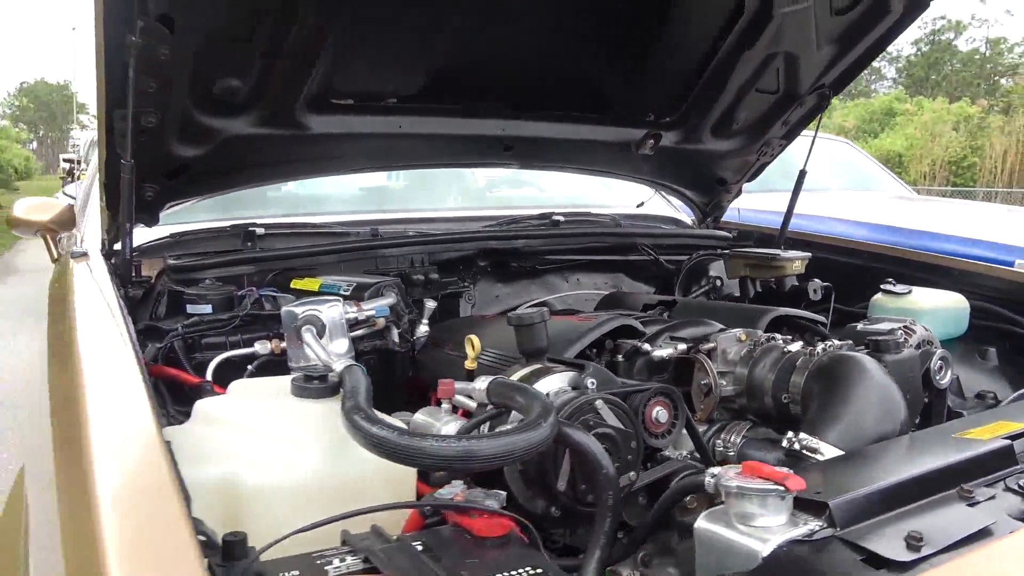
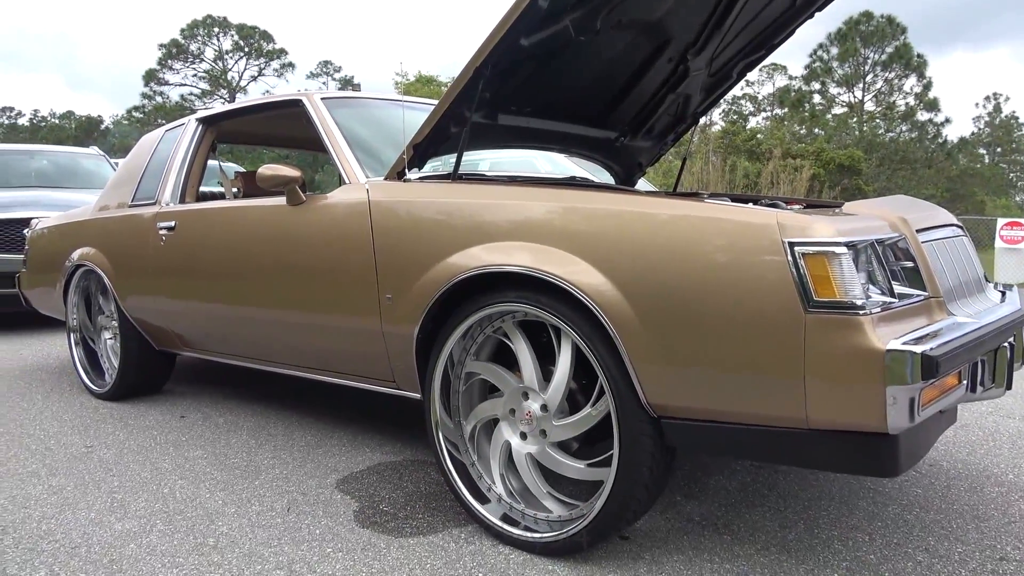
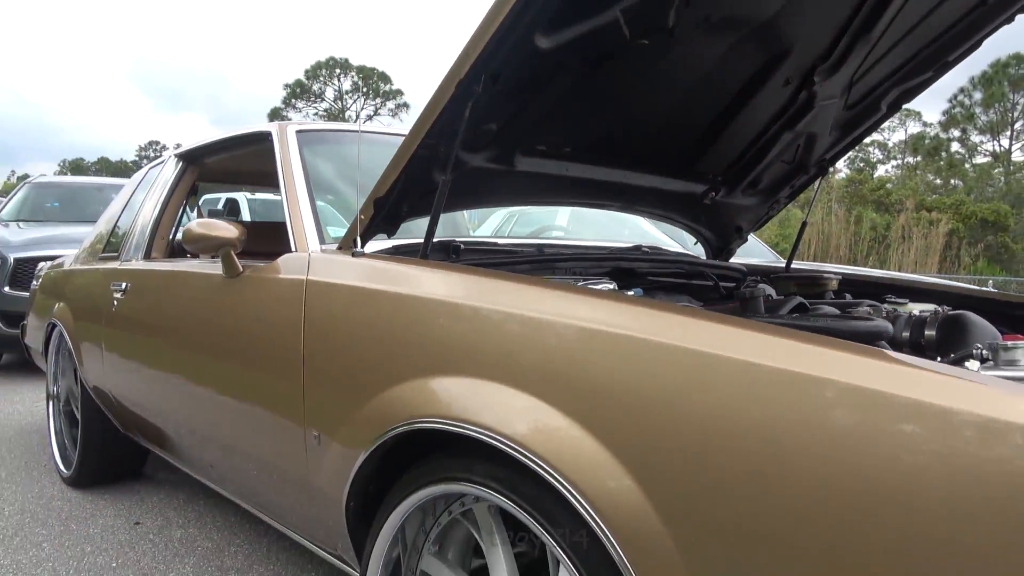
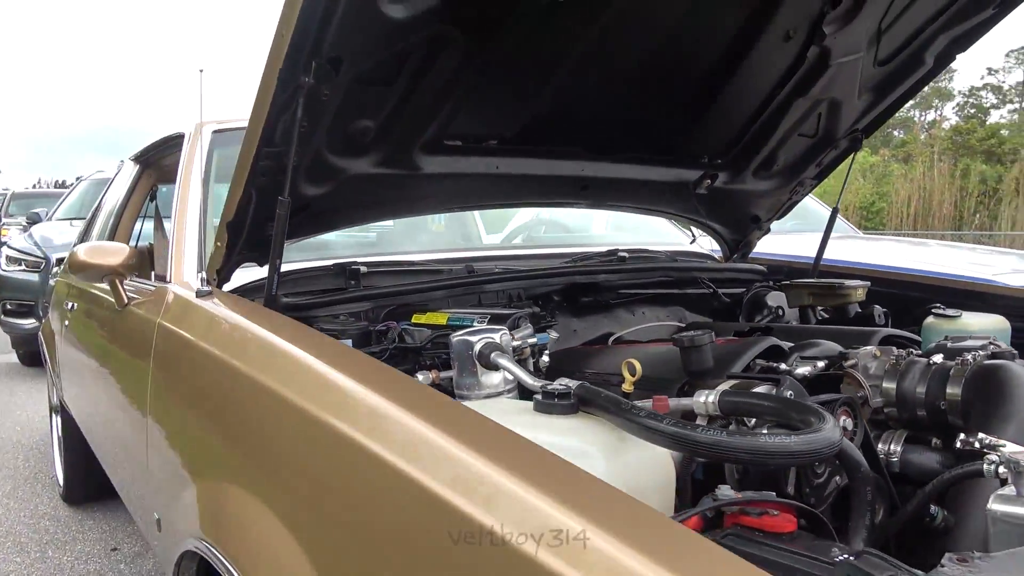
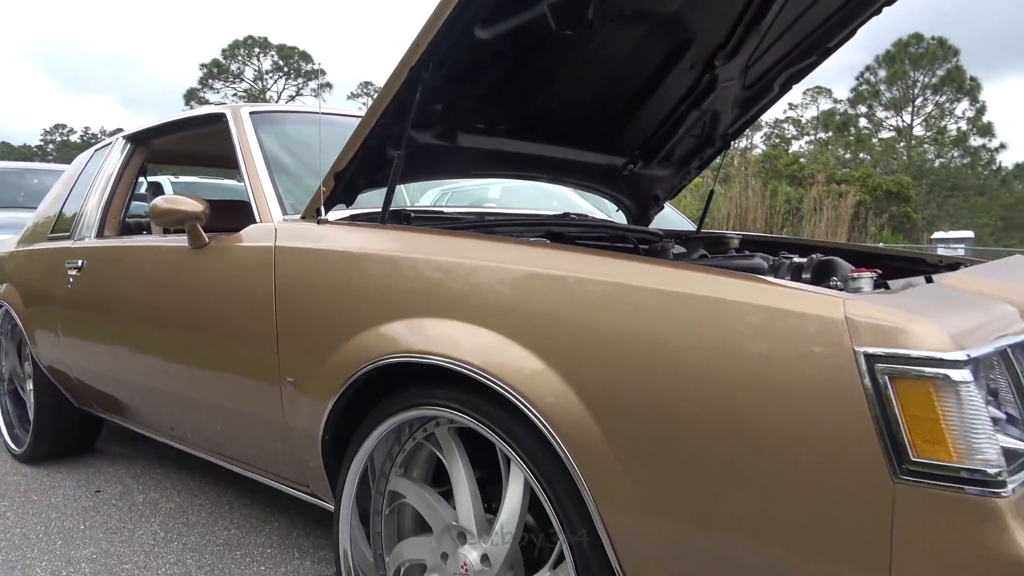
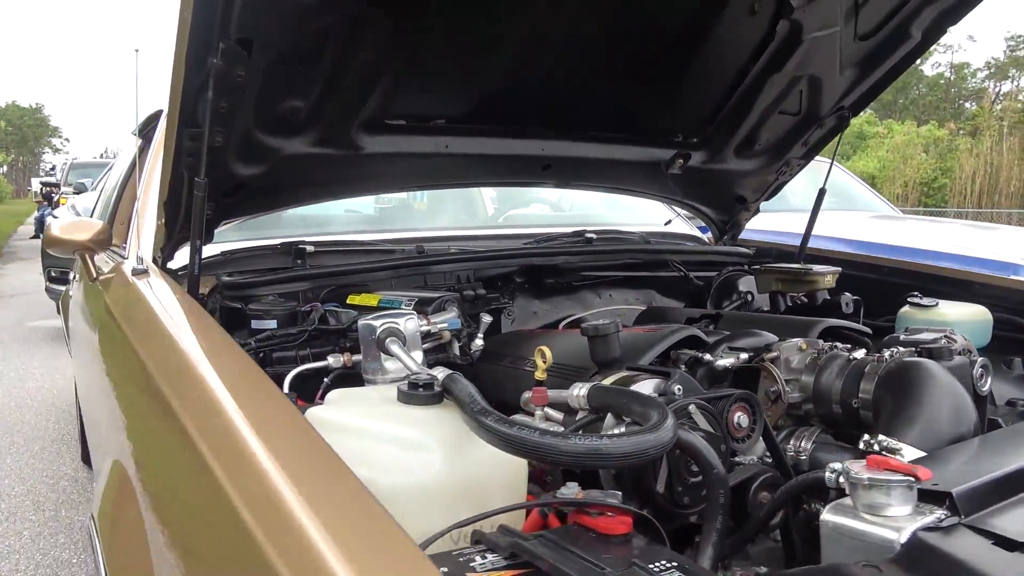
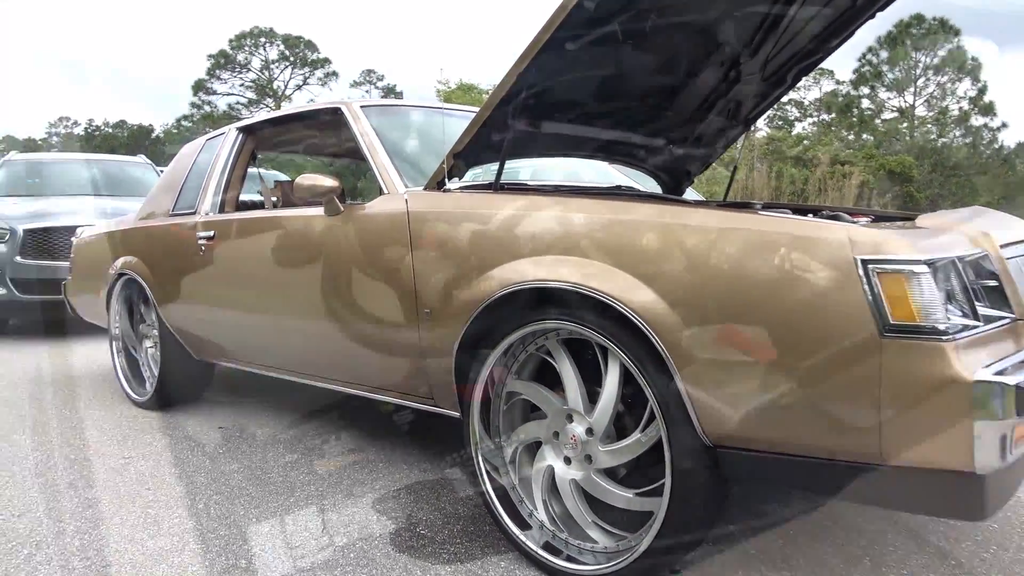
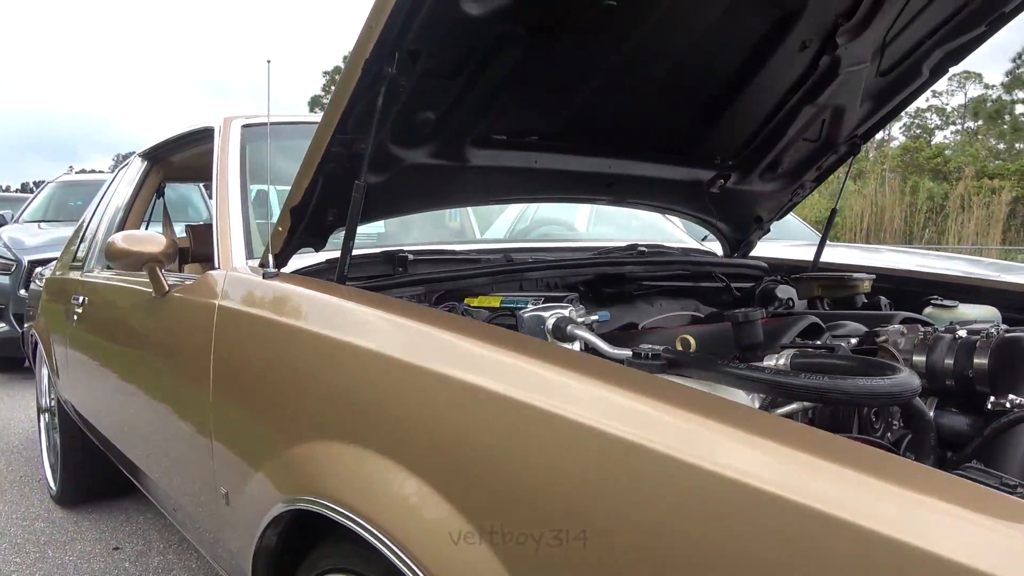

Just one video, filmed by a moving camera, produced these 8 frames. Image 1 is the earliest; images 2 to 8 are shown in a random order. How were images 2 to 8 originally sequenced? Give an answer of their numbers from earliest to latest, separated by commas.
6, 4, 8, 3, 5, 2, 7
